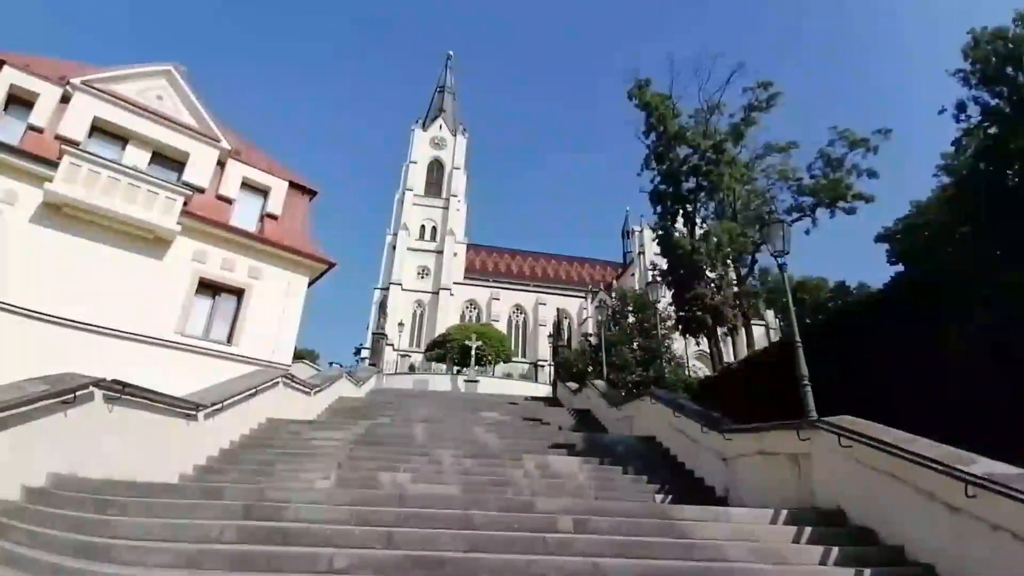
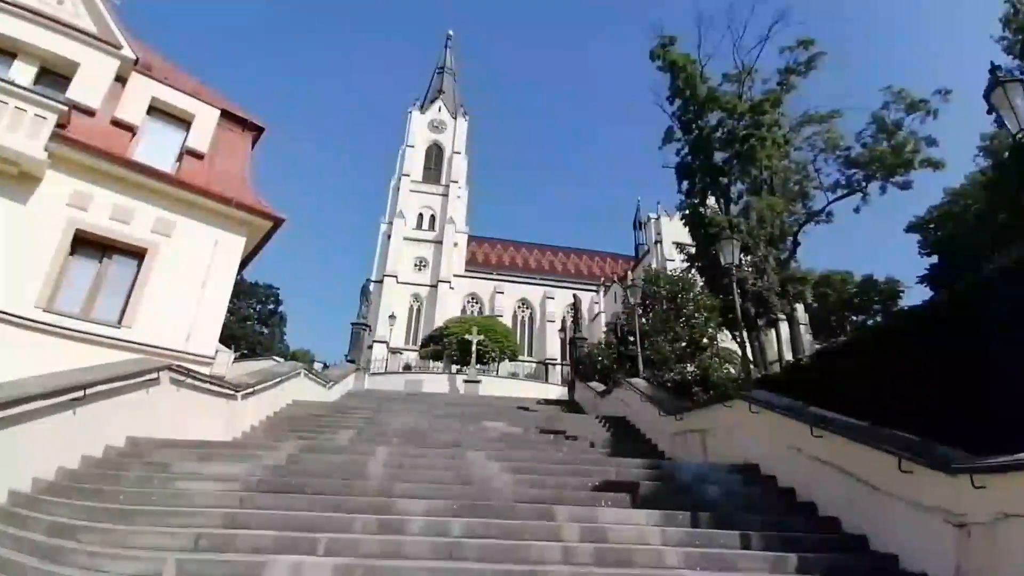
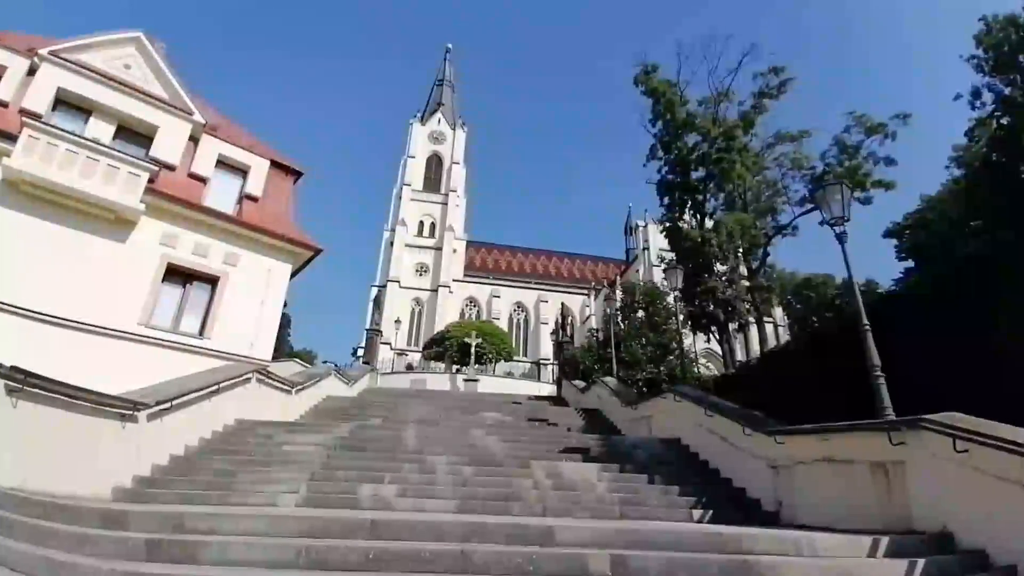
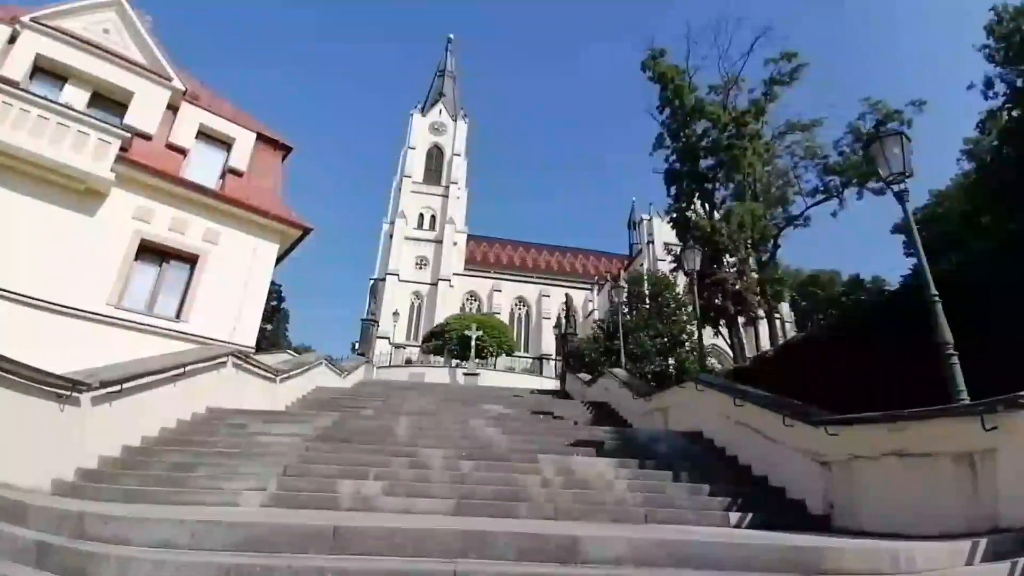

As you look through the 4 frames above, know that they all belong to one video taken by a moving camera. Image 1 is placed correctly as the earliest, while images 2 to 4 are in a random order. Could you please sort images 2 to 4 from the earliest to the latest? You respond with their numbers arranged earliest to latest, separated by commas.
3, 4, 2
